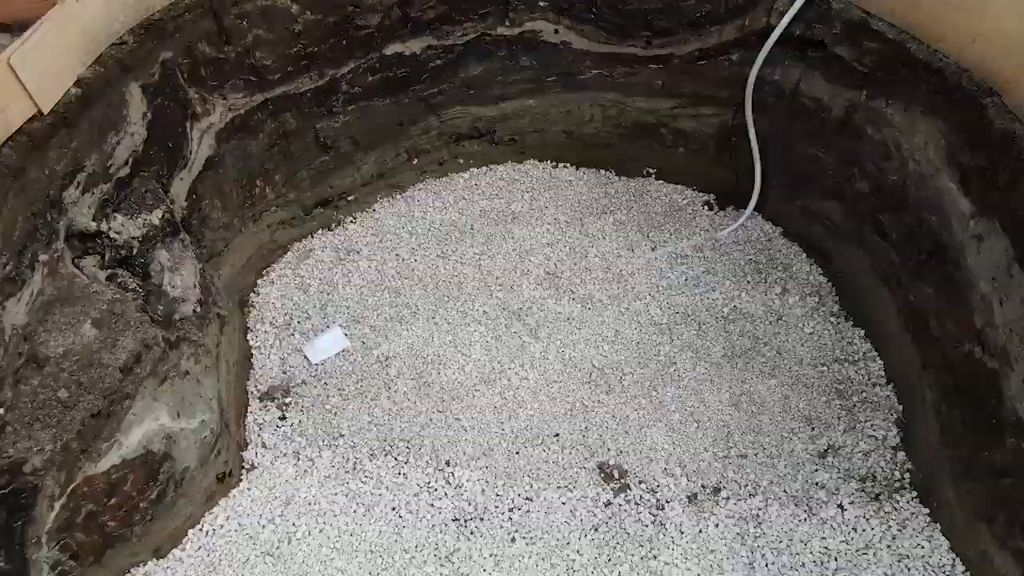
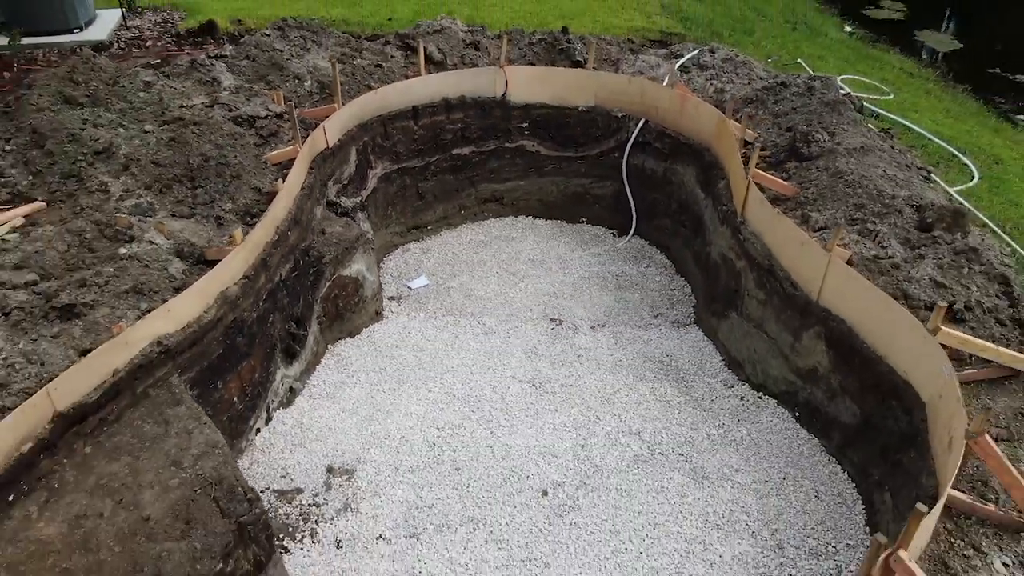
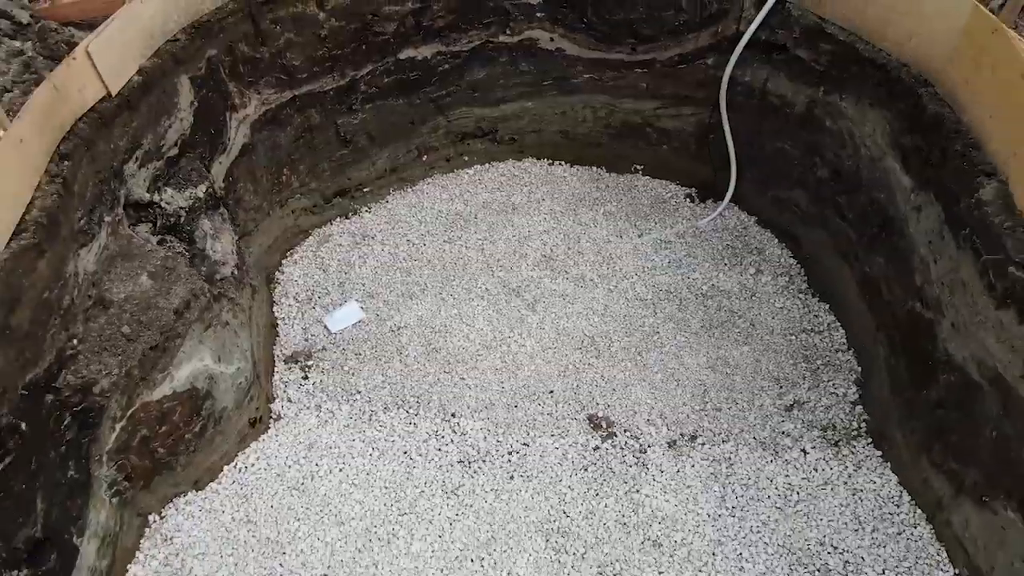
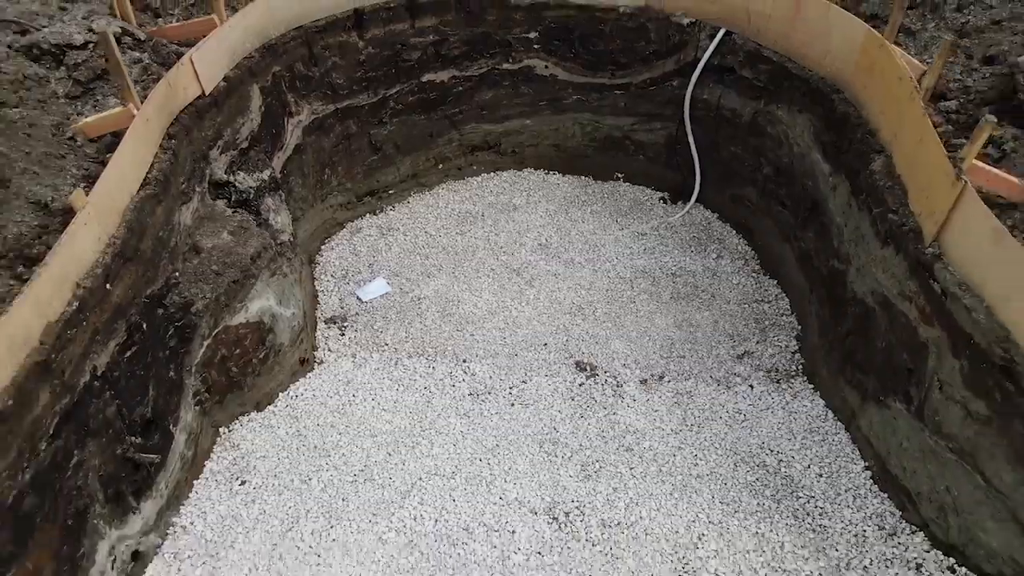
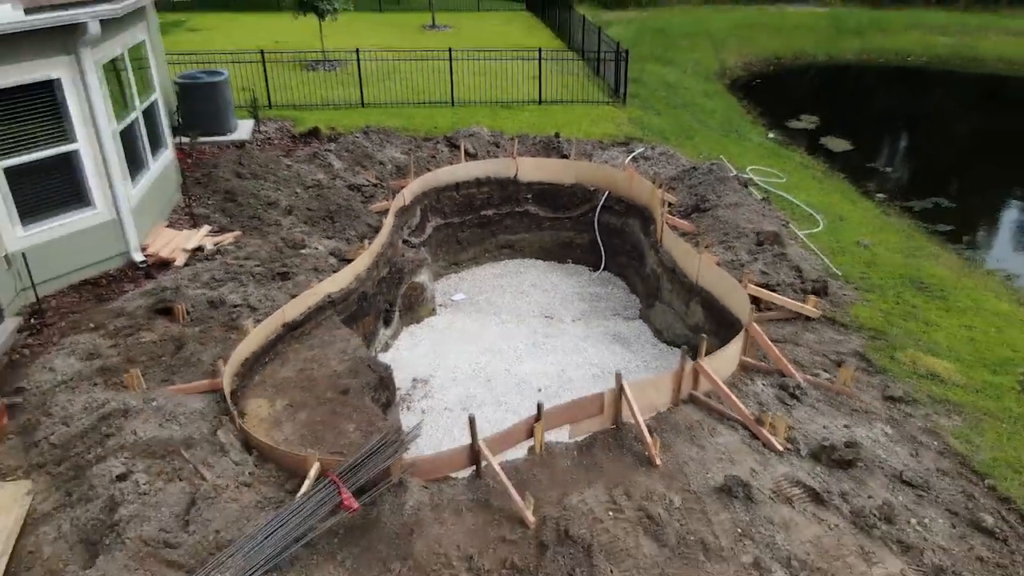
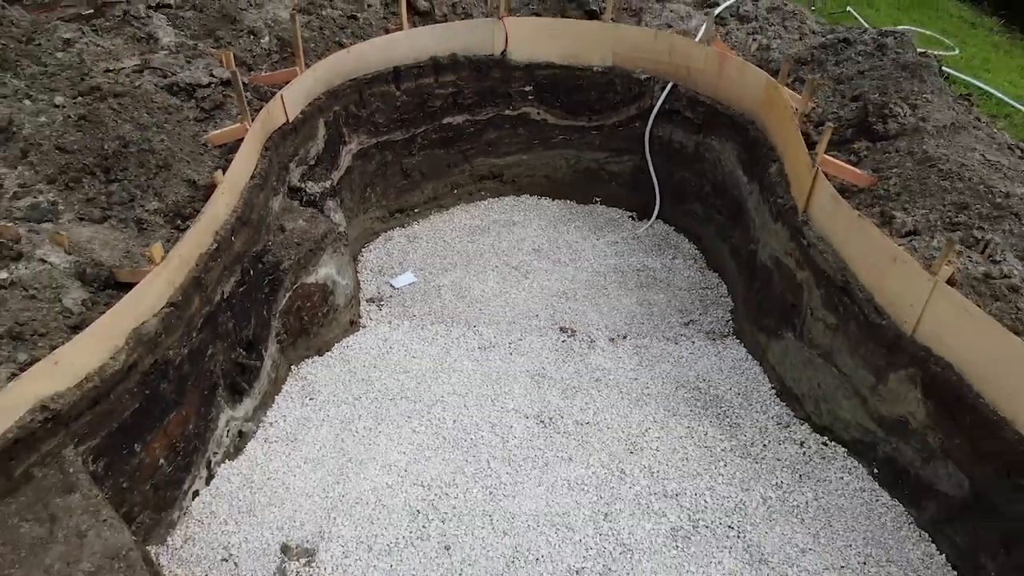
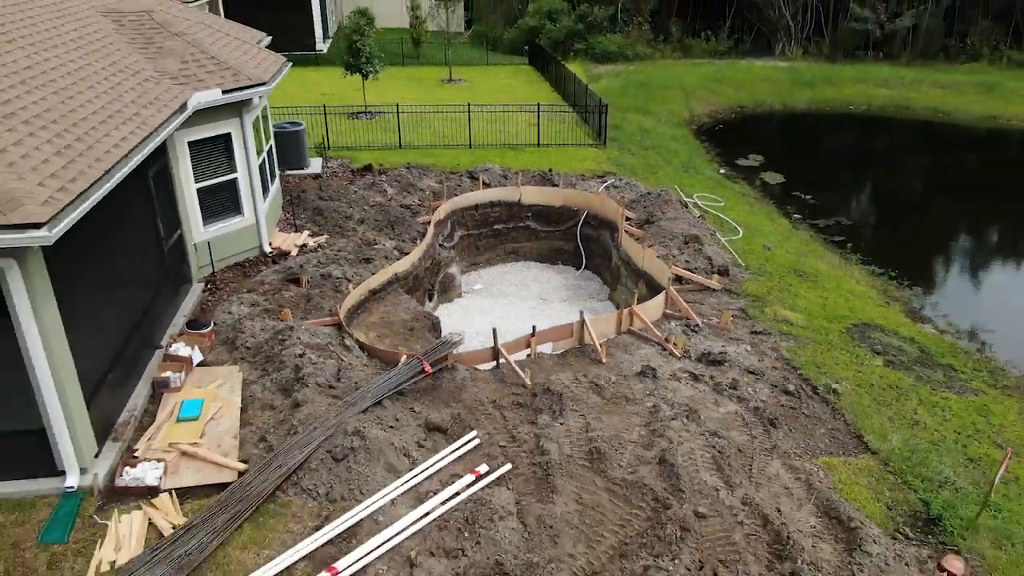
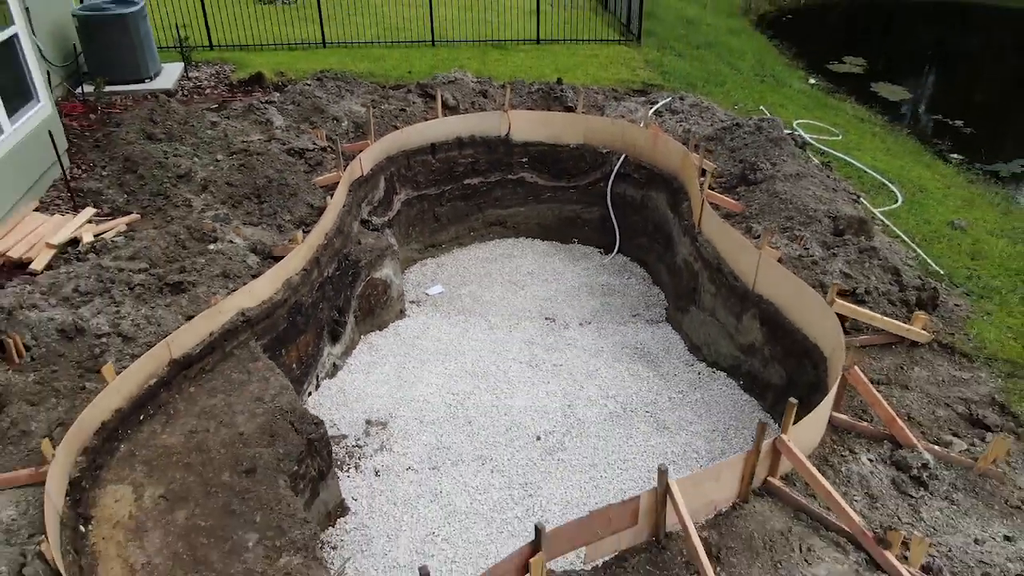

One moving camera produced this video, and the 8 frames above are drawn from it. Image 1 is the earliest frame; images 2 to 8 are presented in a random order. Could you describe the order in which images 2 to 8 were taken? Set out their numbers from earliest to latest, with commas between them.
3, 4, 6, 2, 8, 5, 7
